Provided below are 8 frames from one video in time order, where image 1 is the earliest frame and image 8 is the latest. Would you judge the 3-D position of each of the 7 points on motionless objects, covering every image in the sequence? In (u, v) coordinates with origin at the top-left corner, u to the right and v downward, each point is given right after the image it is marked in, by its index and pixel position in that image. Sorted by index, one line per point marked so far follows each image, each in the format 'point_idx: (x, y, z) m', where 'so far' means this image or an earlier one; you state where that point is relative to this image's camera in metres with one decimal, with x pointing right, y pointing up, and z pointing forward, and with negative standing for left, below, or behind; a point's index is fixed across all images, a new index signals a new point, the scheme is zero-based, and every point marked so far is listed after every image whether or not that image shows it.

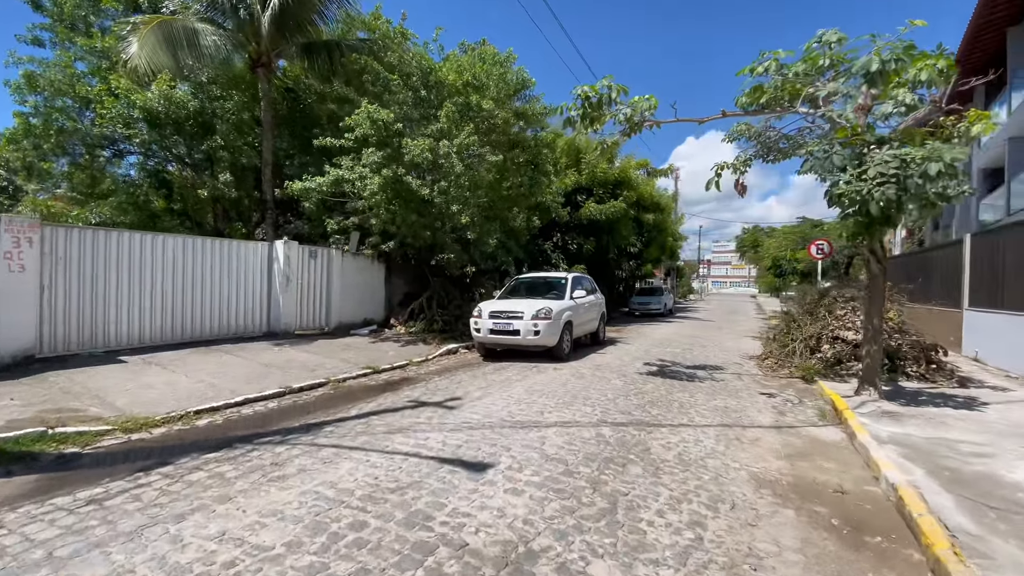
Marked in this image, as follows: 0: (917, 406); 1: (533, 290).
0: (+5.5, -1.6, +6.4) m
1: (+0.6, -0.1, +11.0) m
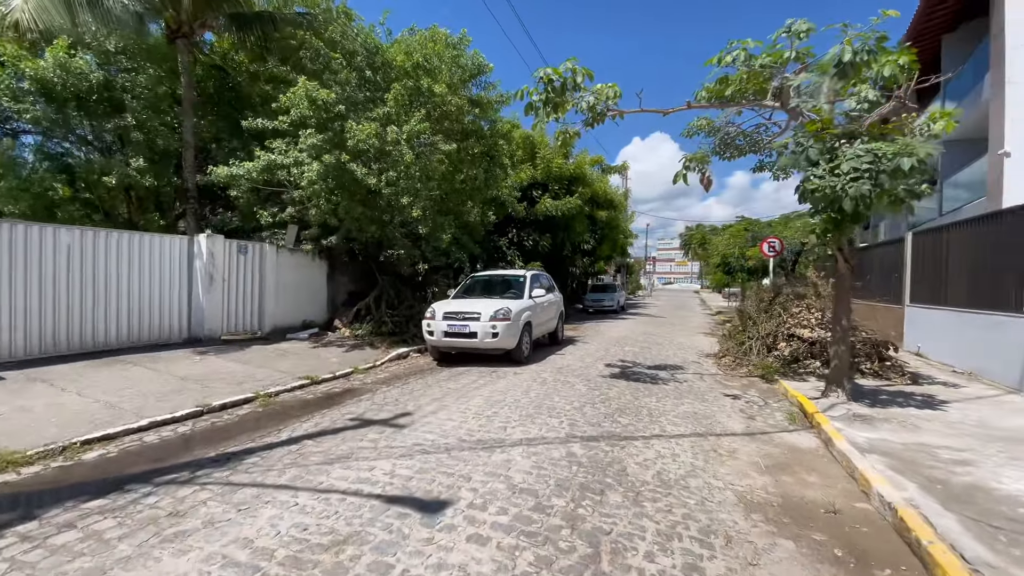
0: (+5.0, -1.6, +6.3) m
1: (-0.4, 0.0, +10.4) m
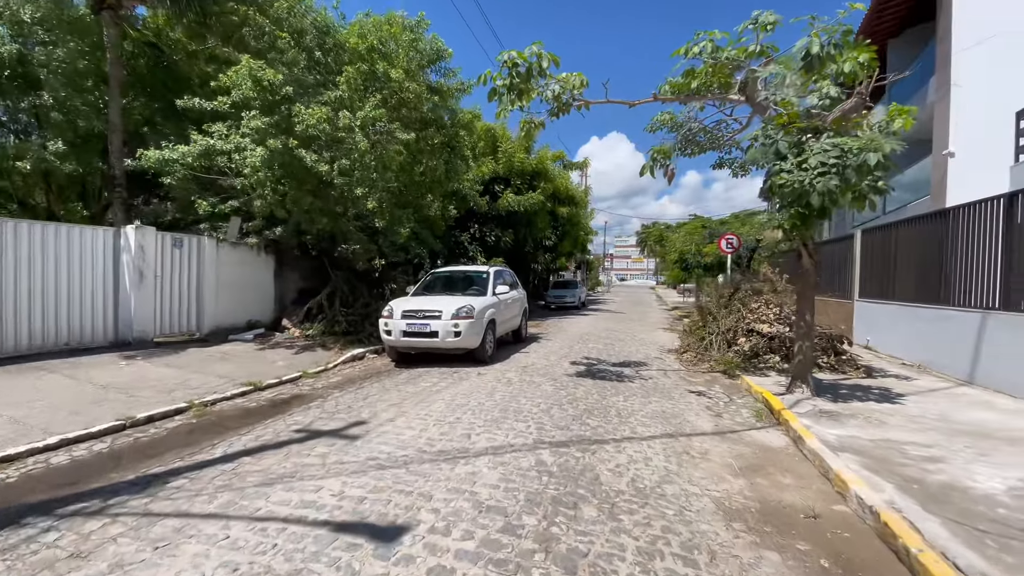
0: (+4.5, -1.5, +6.4) m
1: (-1.2, 0.0, +9.9) m
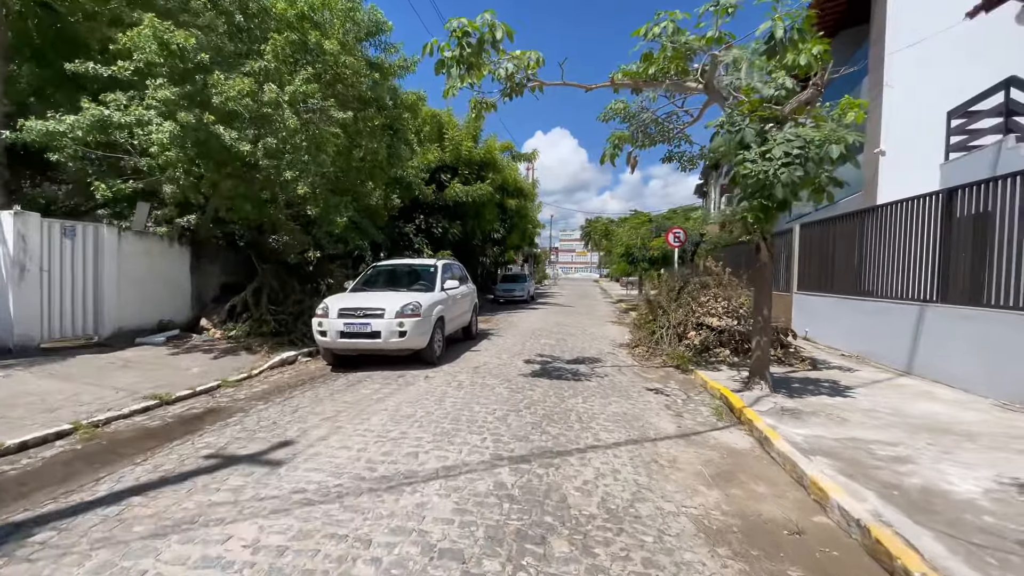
0: (+3.9, -1.5, +6.3) m
1: (-2.2, +0.1, +9.2) m
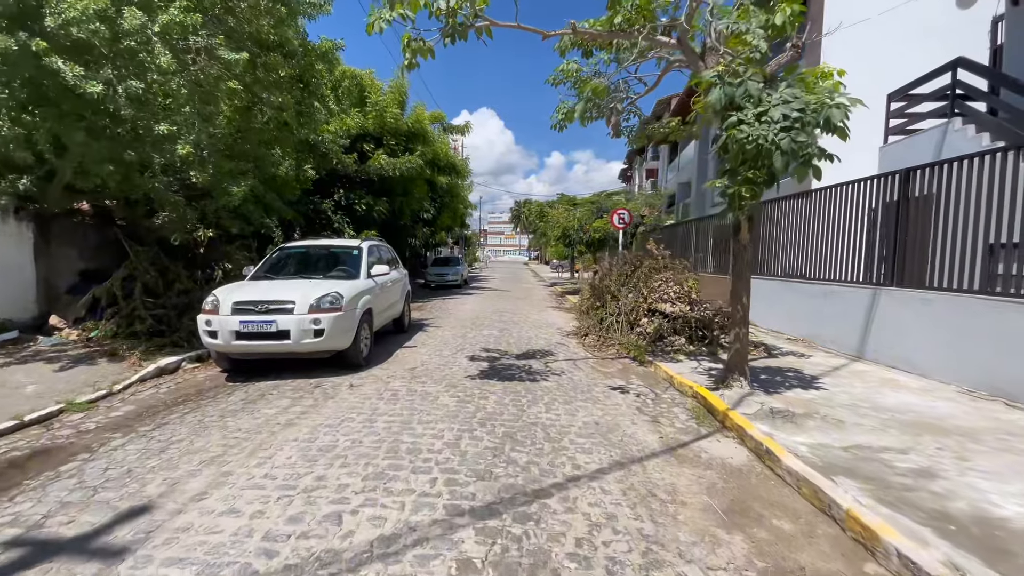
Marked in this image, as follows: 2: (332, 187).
0: (+3.3, -1.3, +5.7) m
1: (-3.2, +0.3, +7.6) m
2: (-5.6, +3.2, +14.8) m
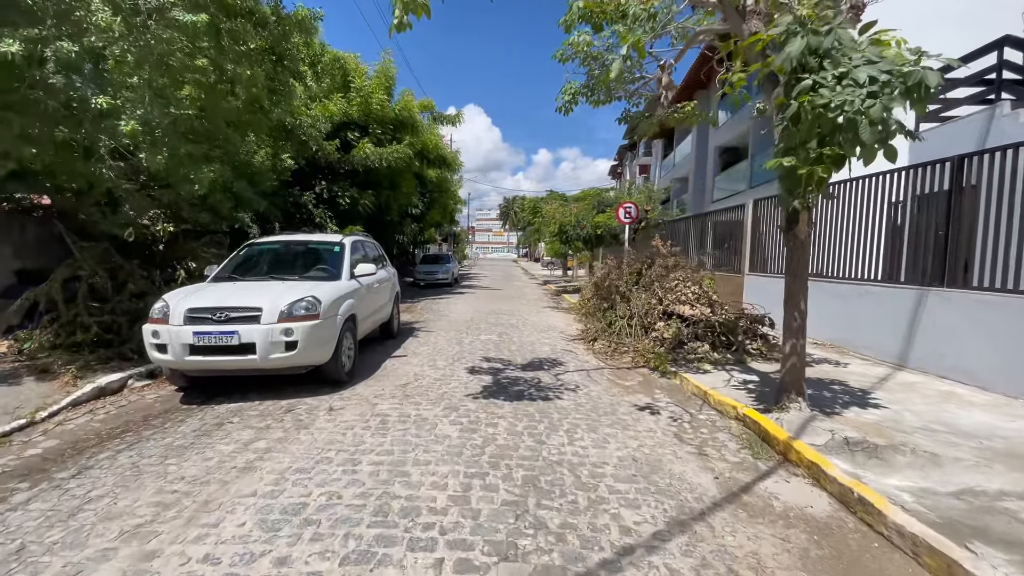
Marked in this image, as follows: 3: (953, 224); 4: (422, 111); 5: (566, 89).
0: (+3.4, -1.3, +4.9) m
1: (-3.1, +0.3, +6.6) m
2: (-5.8, +3.2, +13.7) m
3: (+6.4, +0.9, +6.8) m
4: (-3.3, +6.5, +17.2) m
5: (+1.0, +3.6, +8.5) m
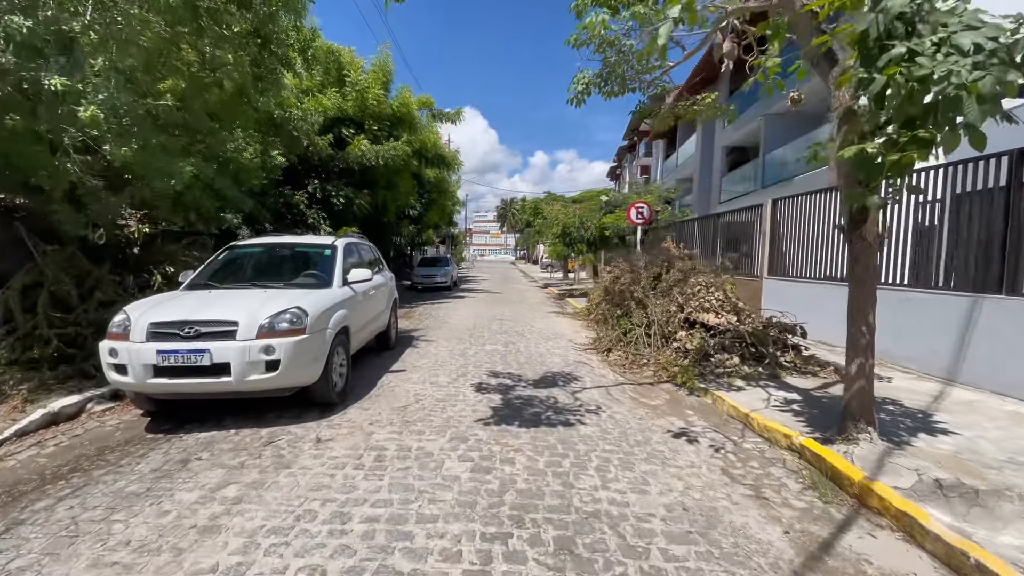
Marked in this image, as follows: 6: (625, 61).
0: (+3.6, -1.4, +4.2) m
1: (-3.0, +0.2, +5.9) m
2: (-5.7, +3.0, +13.0) m
3: (+6.5, +0.8, +6.2) m
4: (-3.2, +6.3, +16.5) m
5: (+1.1, +3.5, +7.8) m
6: (+1.9, +3.8, +7.8) m
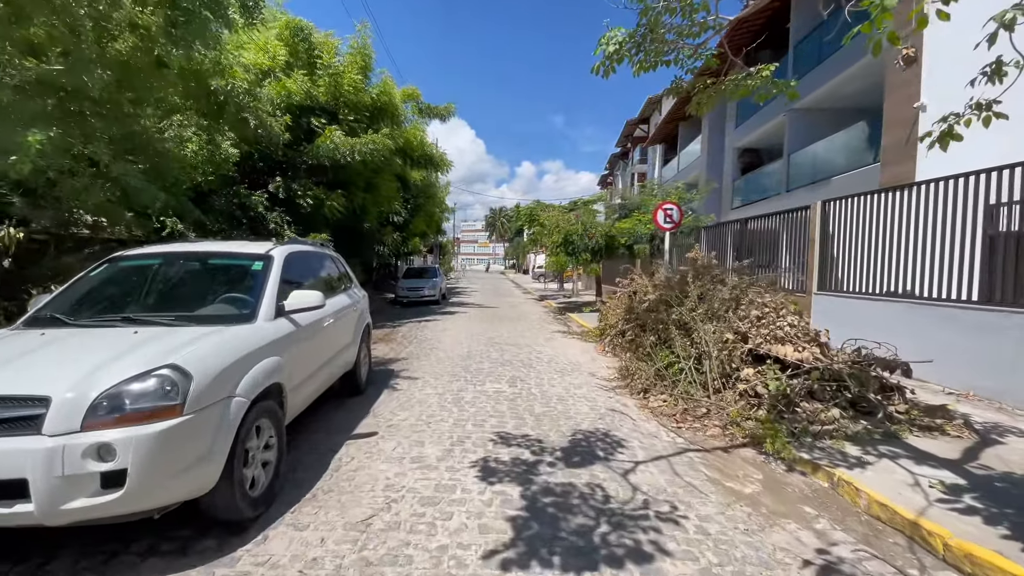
0: (+3.8, -1.6, +2.4) m
1: (-2.8, -0.1, +3.9) m
2: (-5.7, +2.6, +11.0) m
3: (+6.7, +0.6, +4.4) m
4: (-3.3, +5.8, +14.7) m
5: (+1.2, +3.2, +6.0) m
6: (+2.0, +3.5, +6.0) m
